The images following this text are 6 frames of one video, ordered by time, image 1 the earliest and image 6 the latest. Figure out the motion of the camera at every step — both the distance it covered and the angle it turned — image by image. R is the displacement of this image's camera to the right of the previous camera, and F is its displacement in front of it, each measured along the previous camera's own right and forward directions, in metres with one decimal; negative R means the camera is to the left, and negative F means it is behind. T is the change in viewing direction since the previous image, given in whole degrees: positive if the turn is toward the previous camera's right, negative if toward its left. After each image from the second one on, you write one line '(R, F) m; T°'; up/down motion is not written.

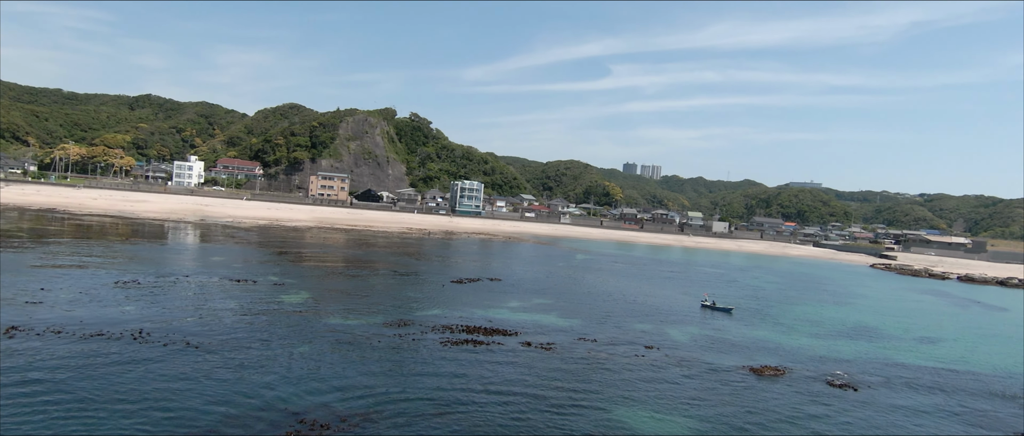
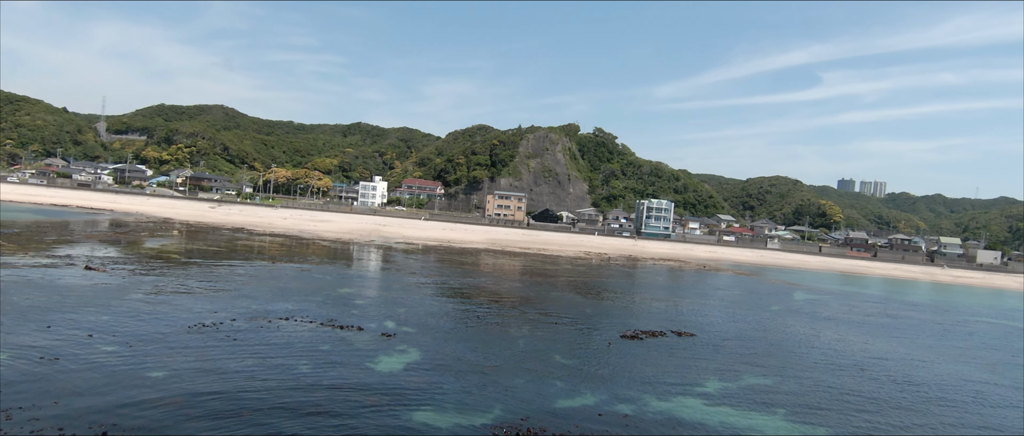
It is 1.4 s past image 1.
(0.0, +4.5) m; -18°
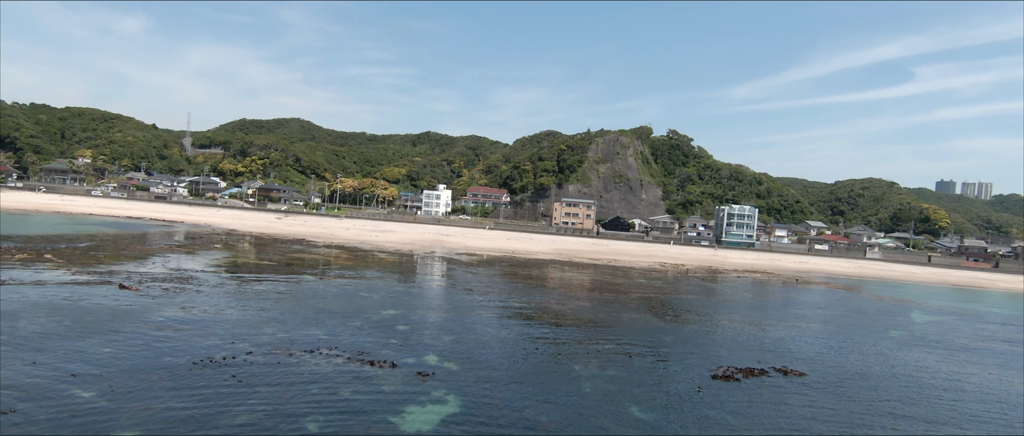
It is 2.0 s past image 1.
(+0.1, +2.0) m; -7°
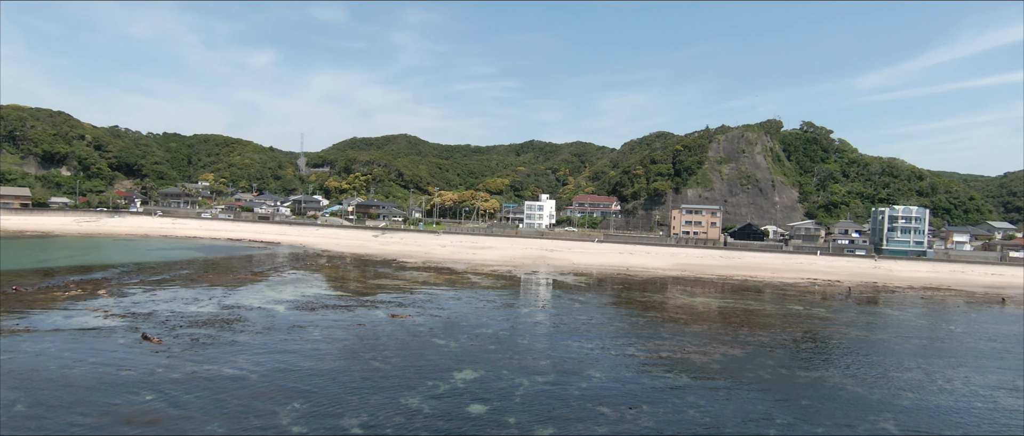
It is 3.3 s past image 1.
(-0.2, +4.0) m; -10°
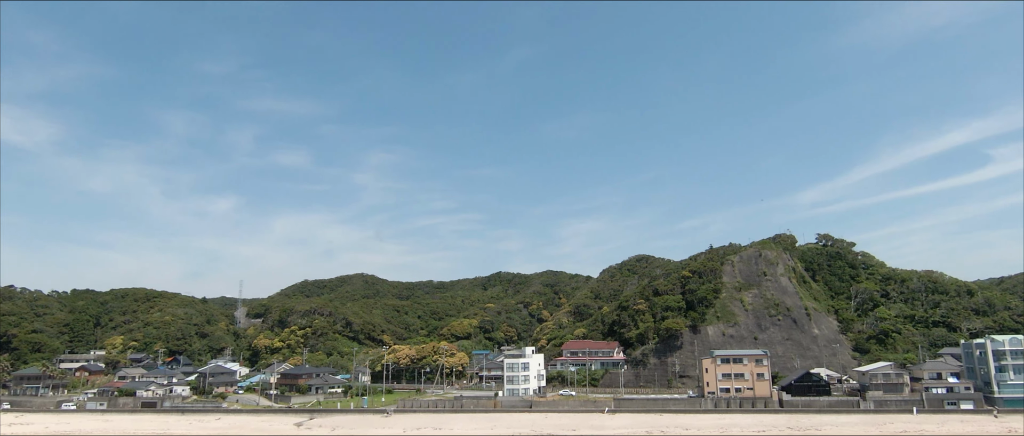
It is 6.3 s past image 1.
(-0.3, +9.1) m; +4°
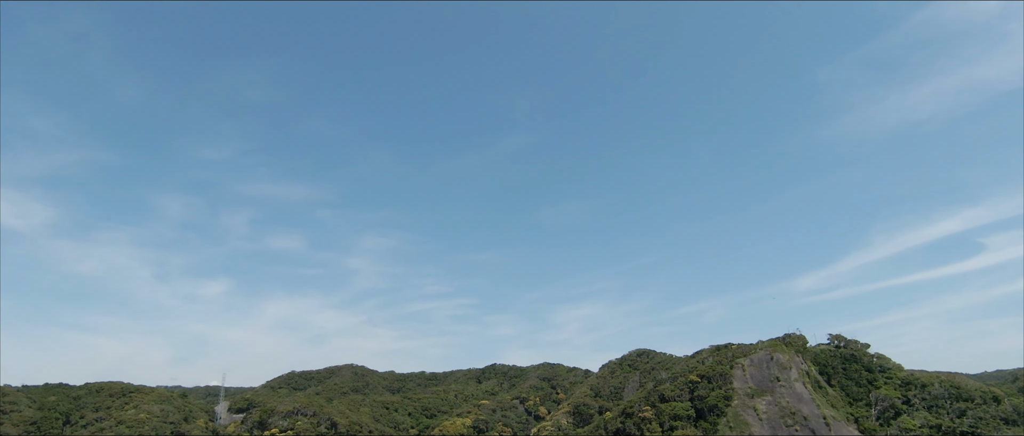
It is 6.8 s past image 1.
(-0.1, +1.4) m; 0°
